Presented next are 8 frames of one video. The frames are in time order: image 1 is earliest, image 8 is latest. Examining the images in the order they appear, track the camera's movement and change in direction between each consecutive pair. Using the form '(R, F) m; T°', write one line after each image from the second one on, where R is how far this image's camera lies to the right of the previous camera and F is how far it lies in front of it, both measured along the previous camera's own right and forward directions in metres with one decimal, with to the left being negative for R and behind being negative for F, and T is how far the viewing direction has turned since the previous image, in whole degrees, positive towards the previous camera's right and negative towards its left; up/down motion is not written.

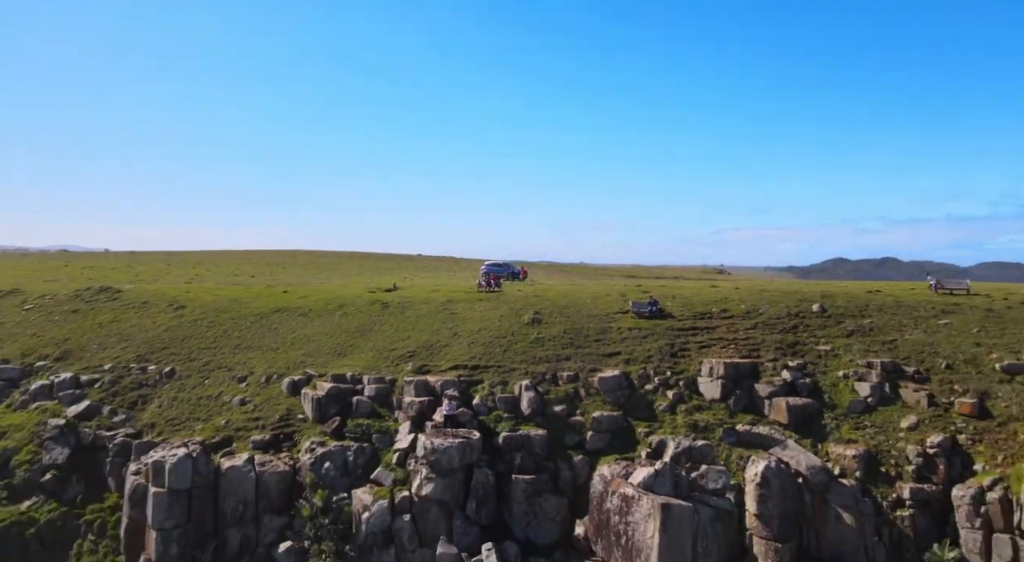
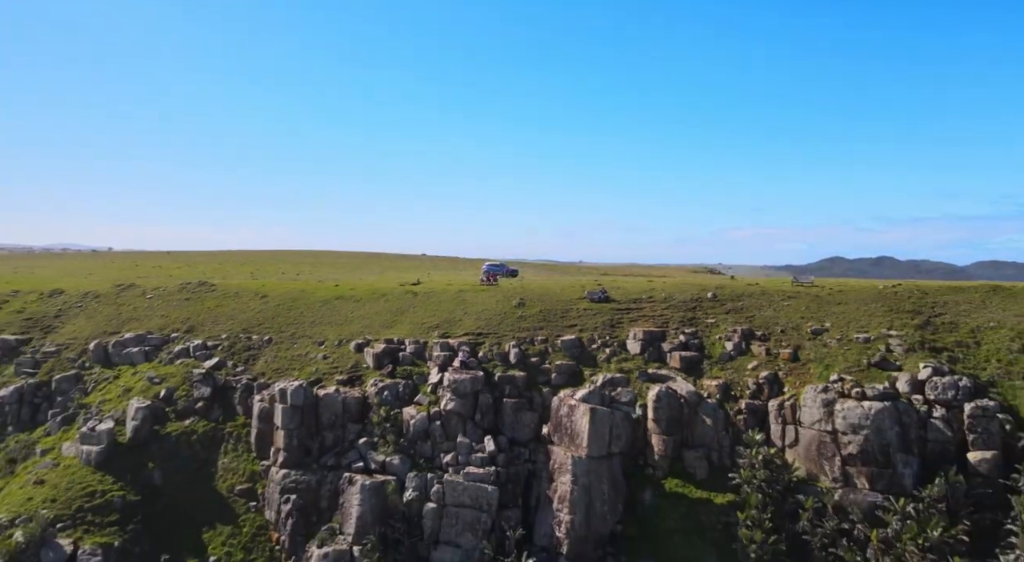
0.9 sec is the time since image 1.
(+0.4, -11.9) m; 0°
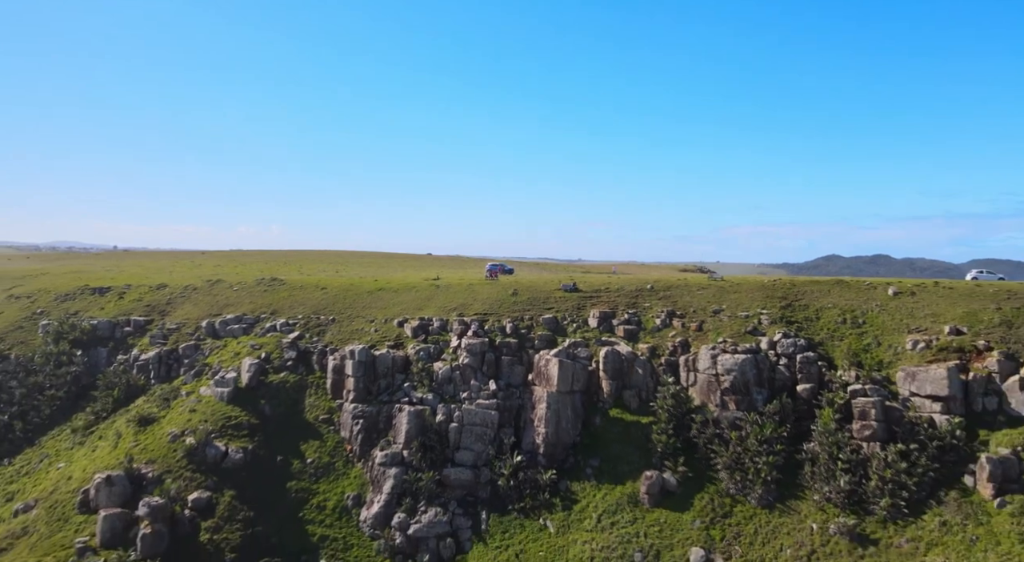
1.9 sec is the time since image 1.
(+0.3, -14.7) m; 0°
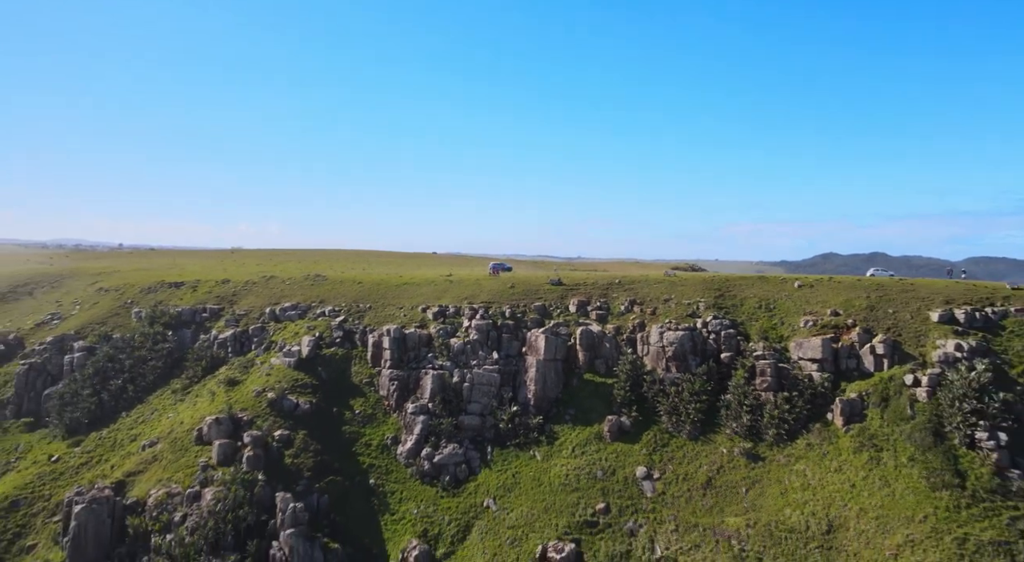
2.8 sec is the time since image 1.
(+0.2, -14.3) m; 0°
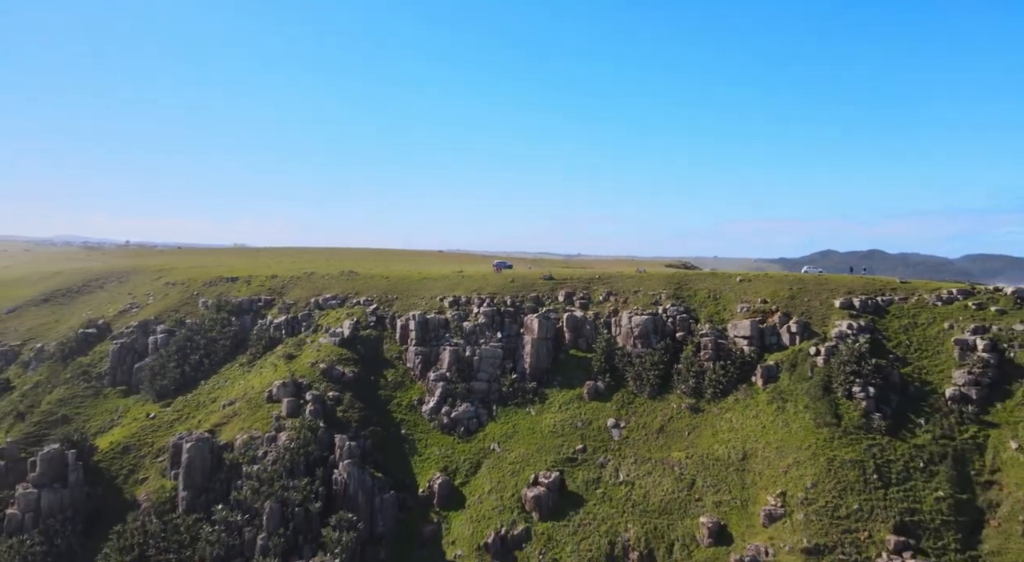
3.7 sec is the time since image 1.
(+0.1, -15.2) m; 0°
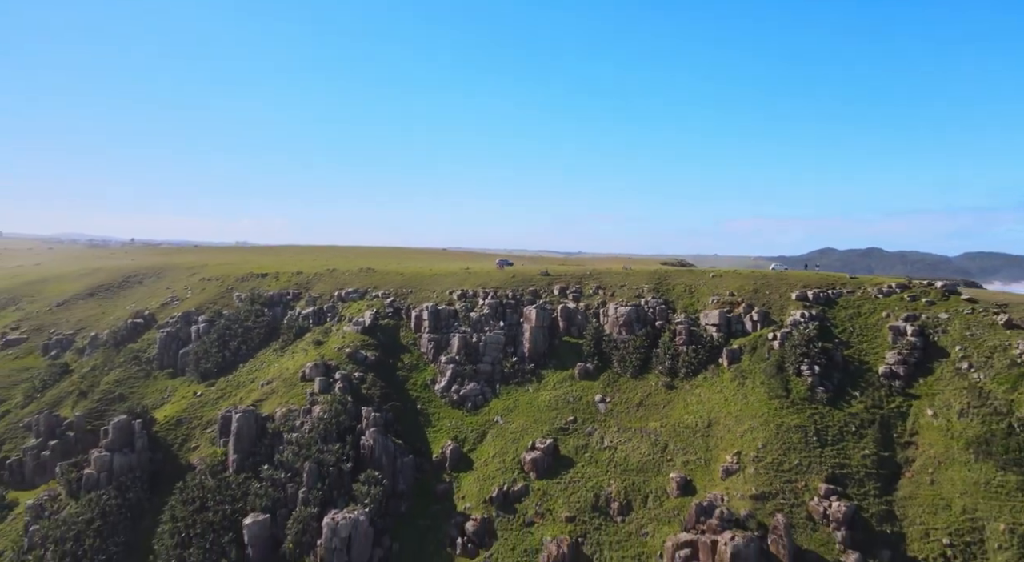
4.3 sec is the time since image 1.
(0.0, -10.4) m; 0°
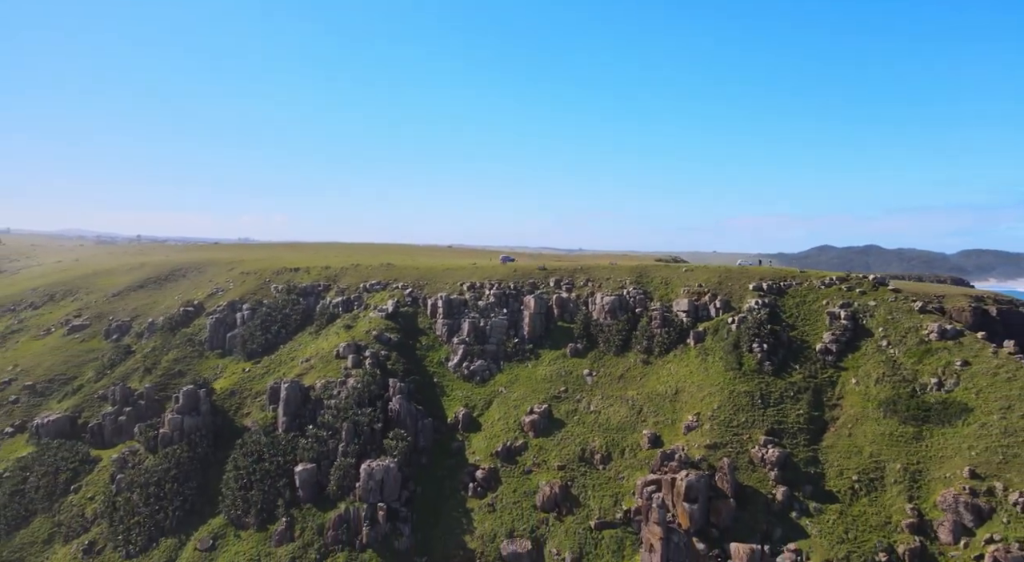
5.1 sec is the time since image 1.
(-0.1, -14.3) m; 0°
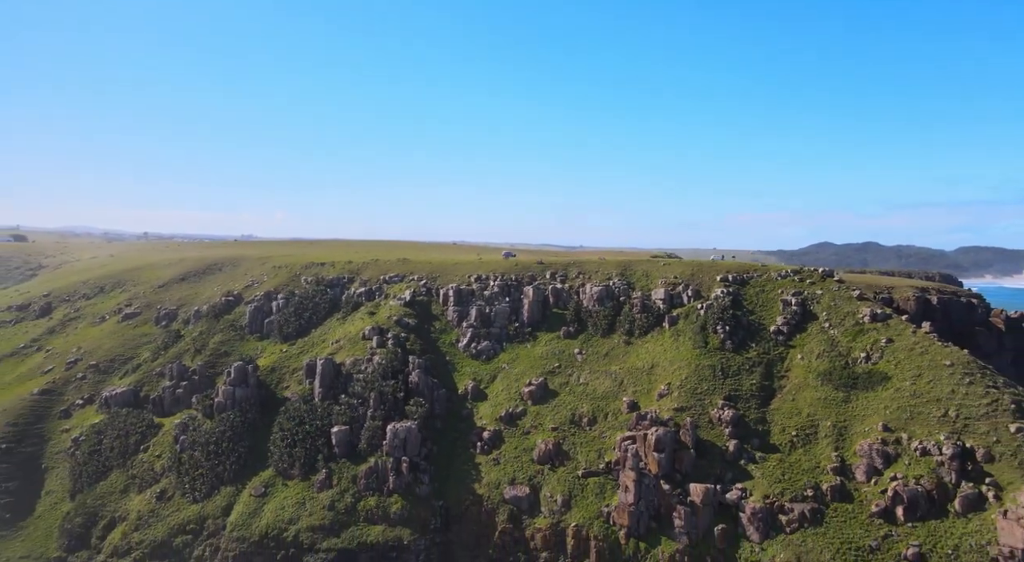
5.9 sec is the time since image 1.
(0.0, -15.0) m; 0°
